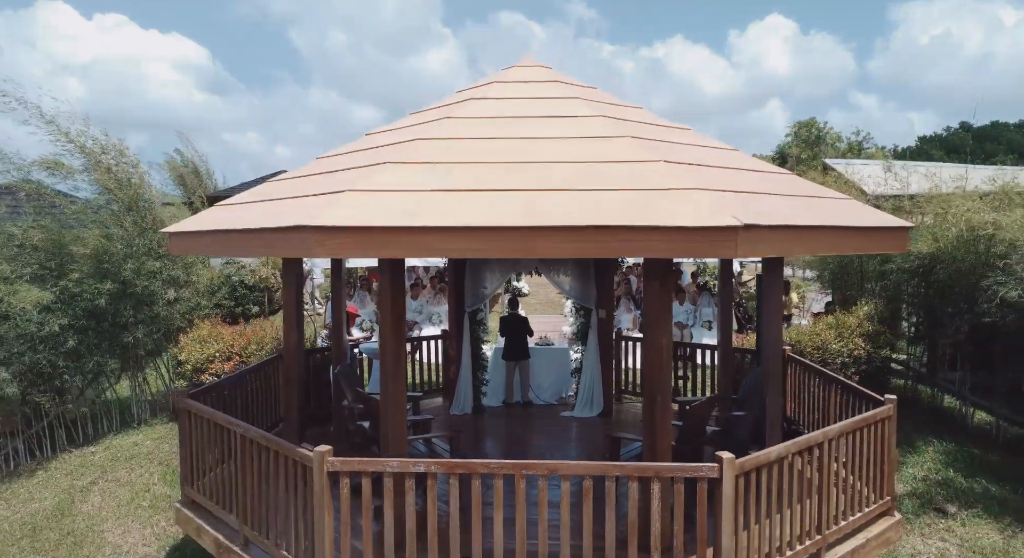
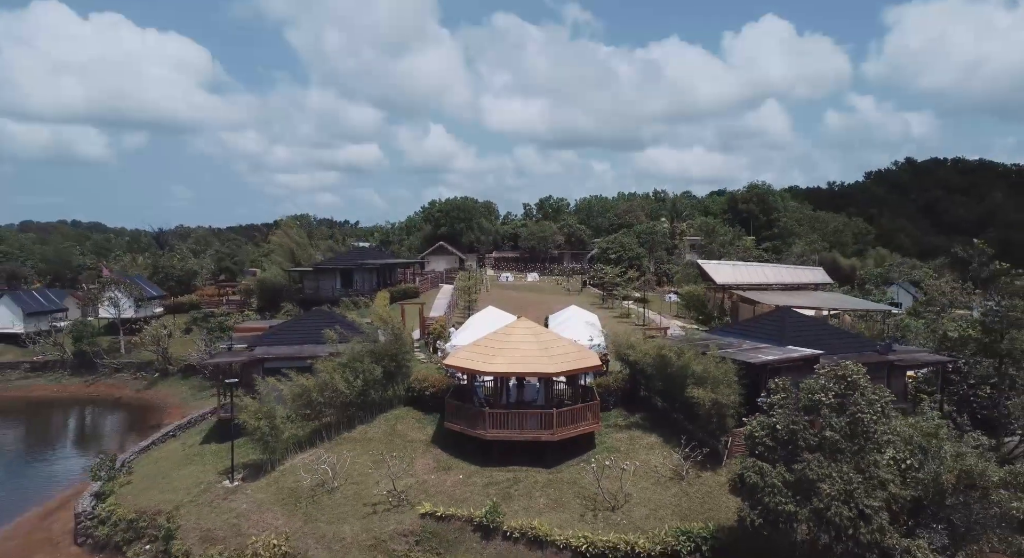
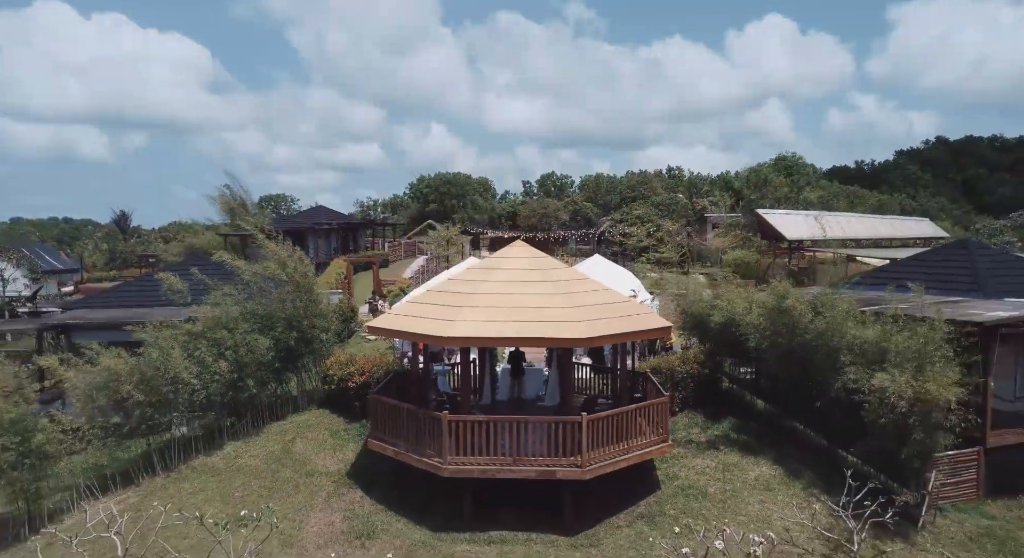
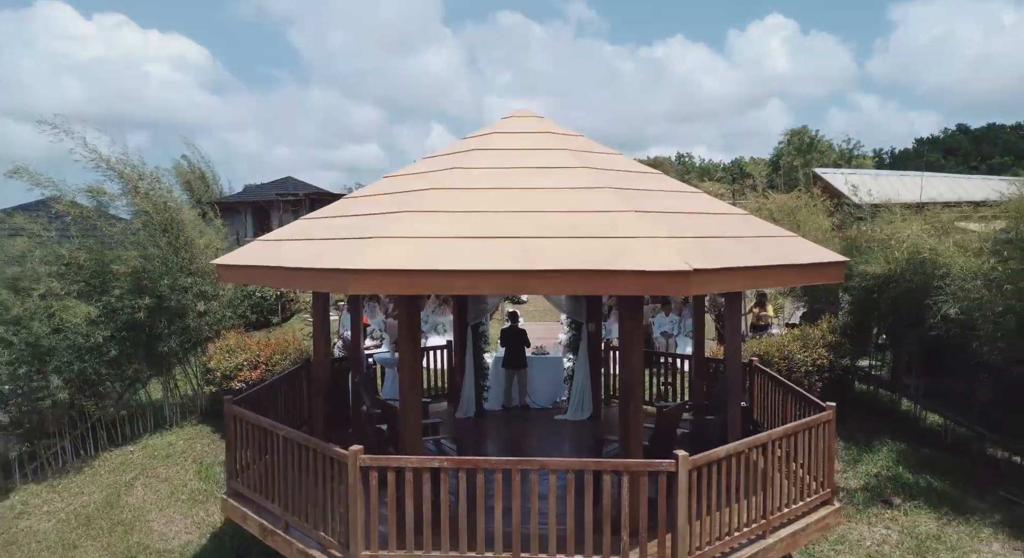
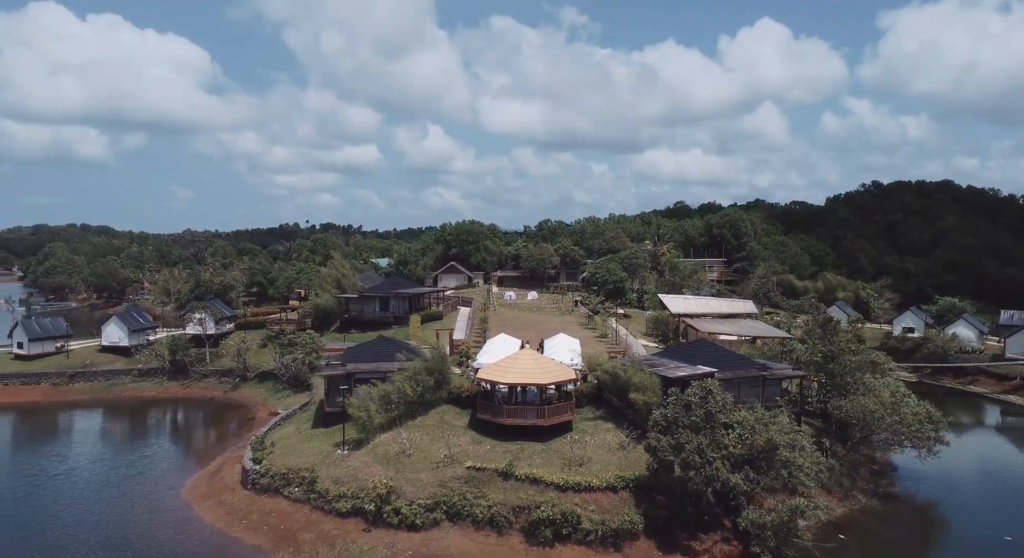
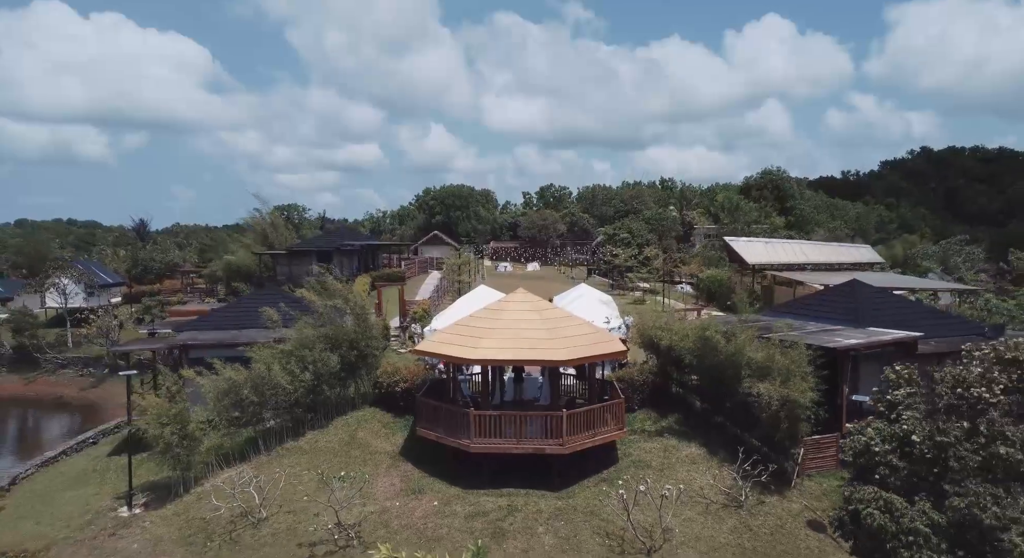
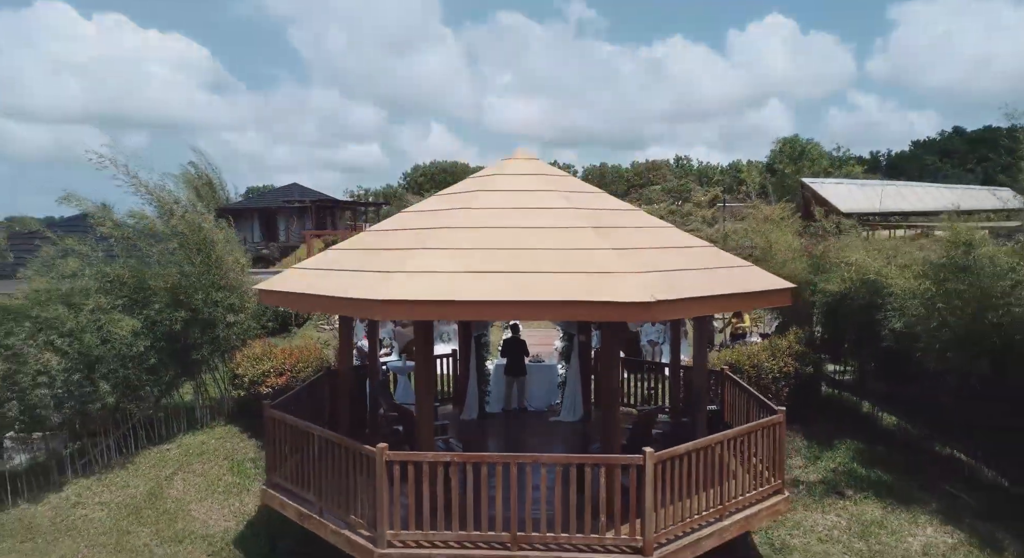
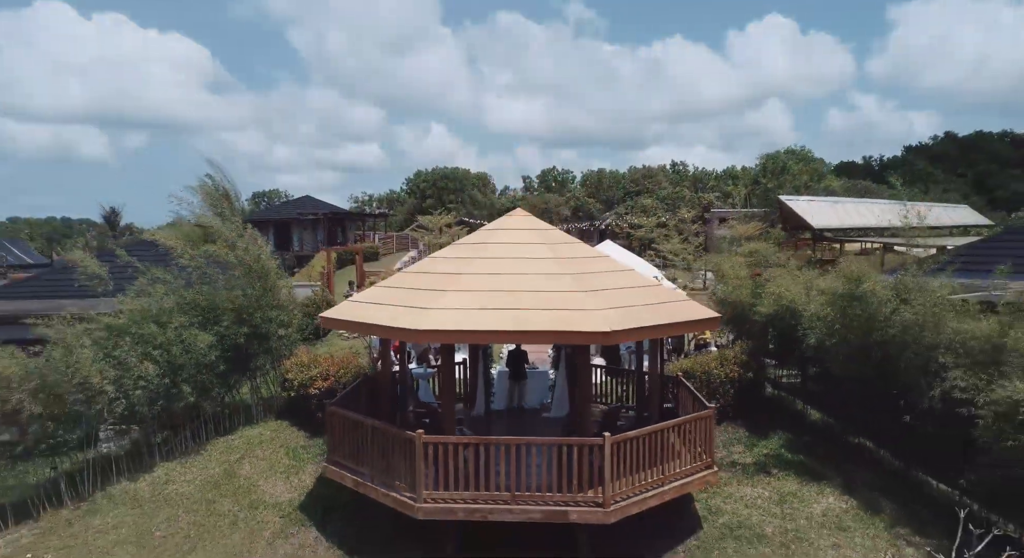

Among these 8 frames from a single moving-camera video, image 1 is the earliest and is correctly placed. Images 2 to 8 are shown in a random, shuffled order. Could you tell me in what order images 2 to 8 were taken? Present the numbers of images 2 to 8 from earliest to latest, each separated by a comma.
4, 7, 8, 3, 6, 2, 5
